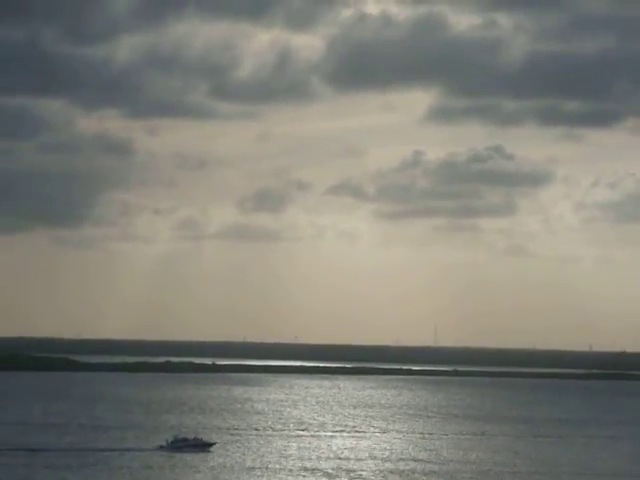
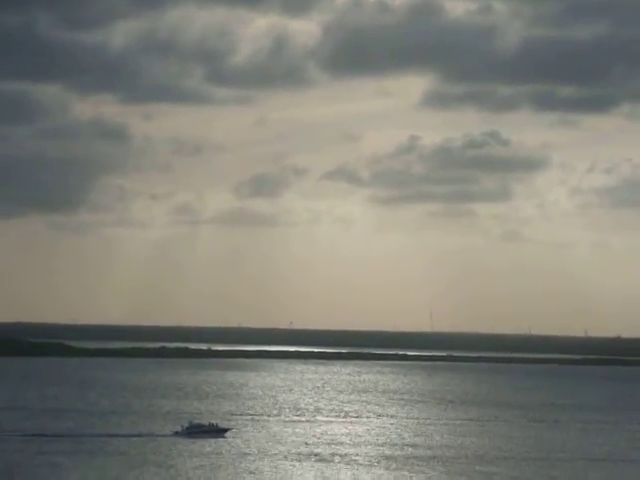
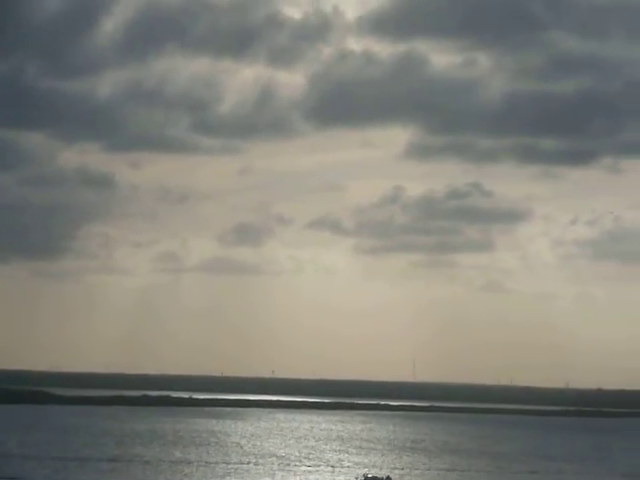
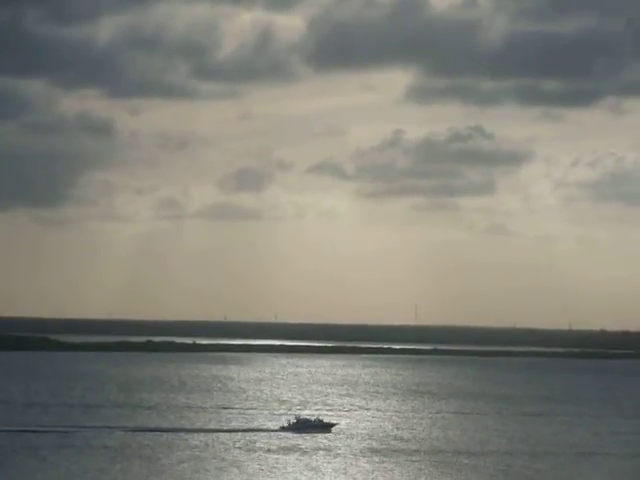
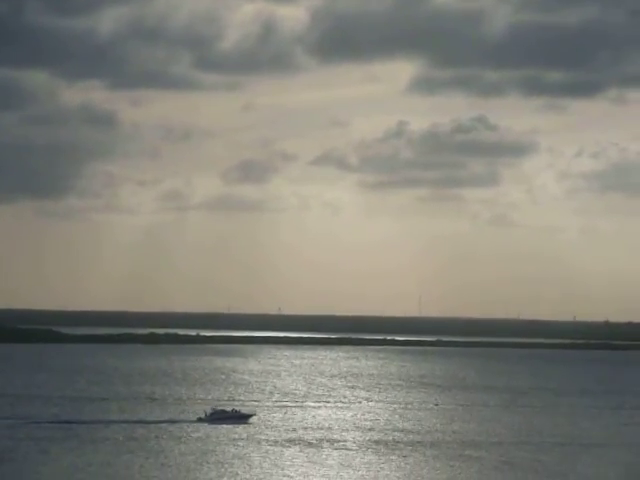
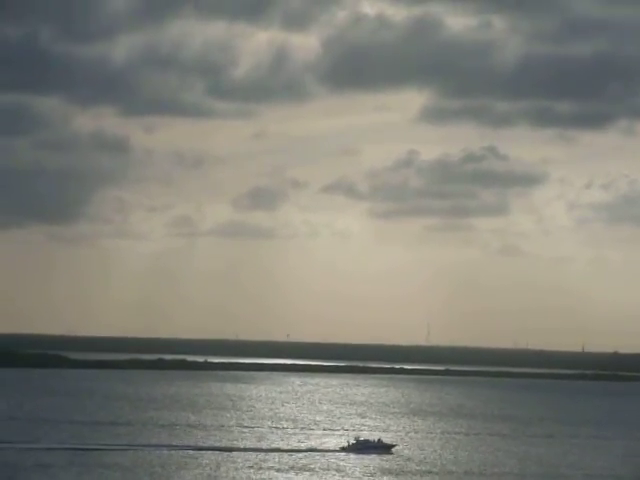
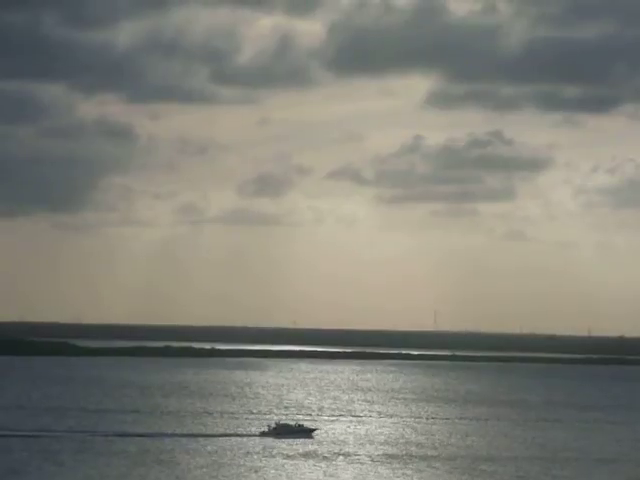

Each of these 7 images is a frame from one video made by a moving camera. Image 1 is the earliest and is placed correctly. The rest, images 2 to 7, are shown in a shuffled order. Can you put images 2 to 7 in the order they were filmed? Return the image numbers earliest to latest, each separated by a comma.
2, 5, 7, 4, 6, 3
